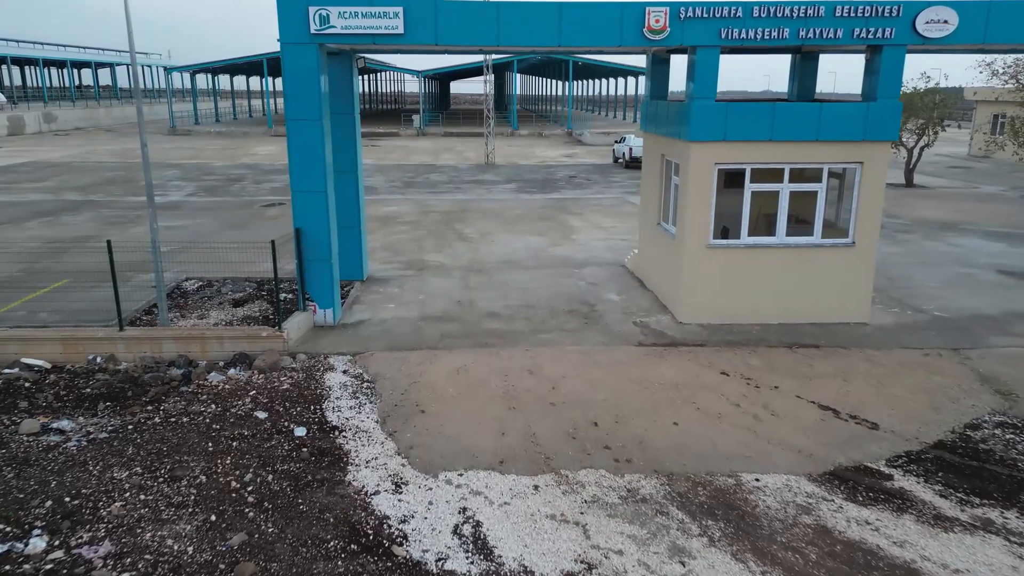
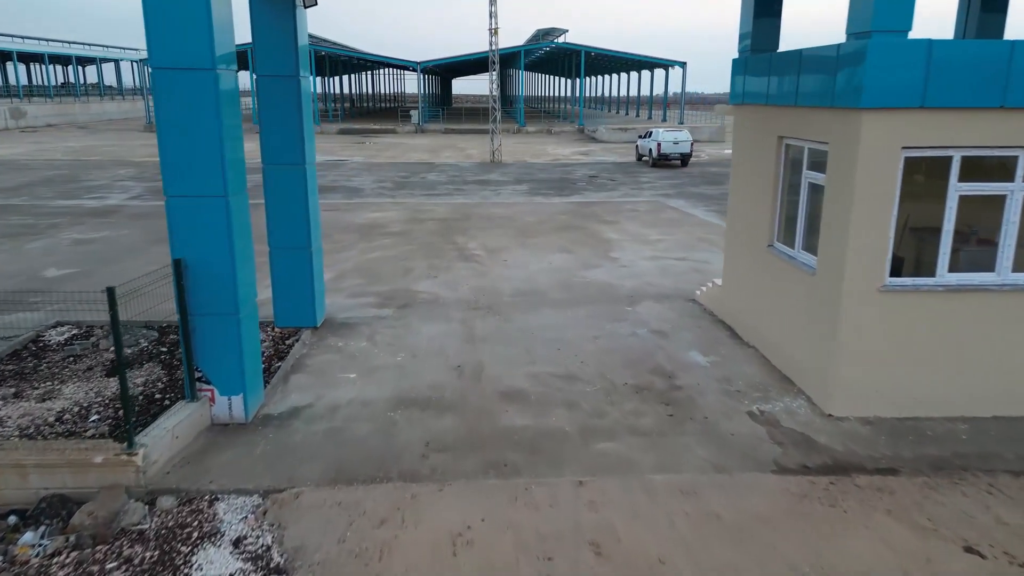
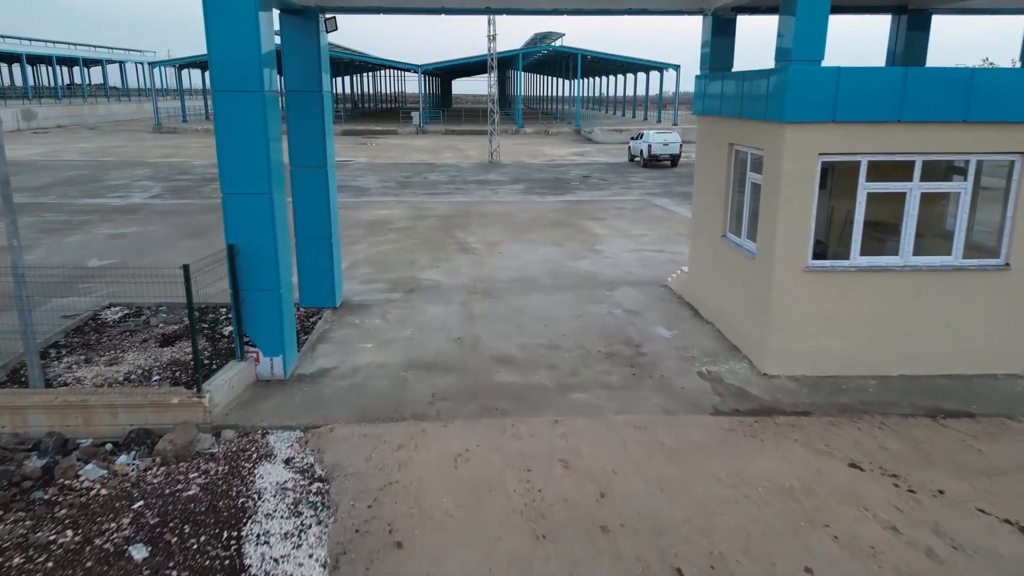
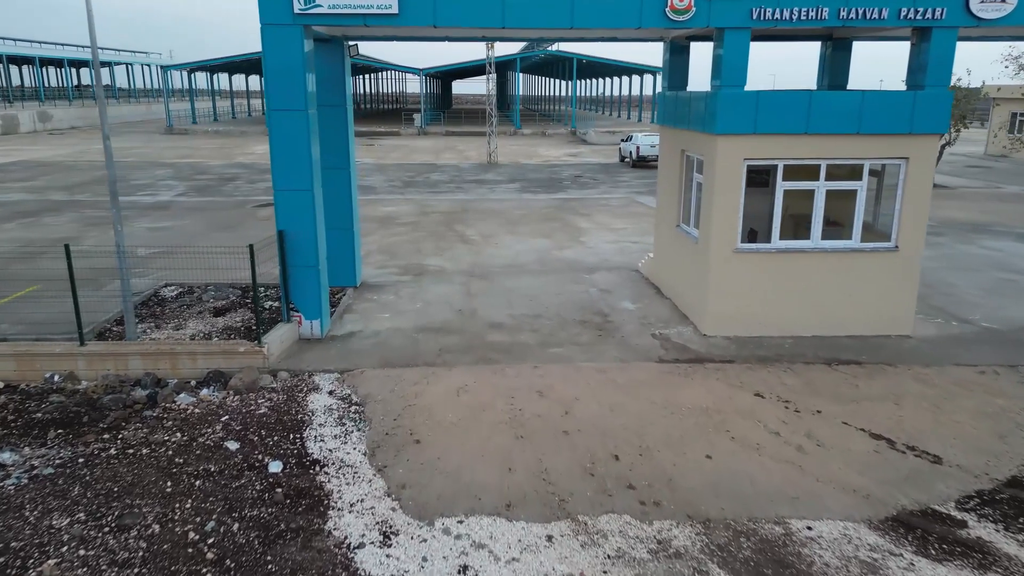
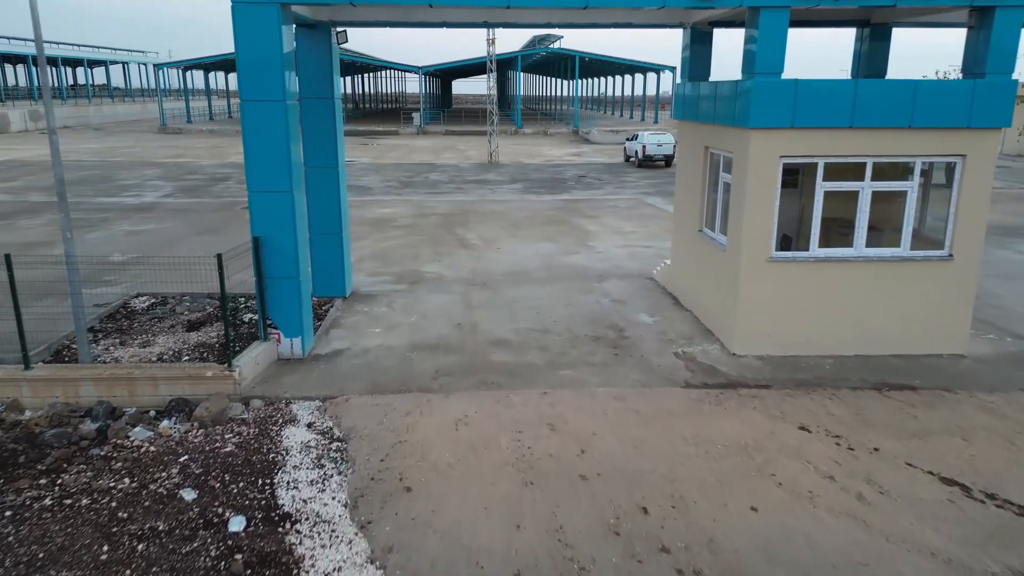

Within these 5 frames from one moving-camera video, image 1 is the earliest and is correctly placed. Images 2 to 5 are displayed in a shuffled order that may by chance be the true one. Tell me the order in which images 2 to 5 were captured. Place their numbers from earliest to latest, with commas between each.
4, 5, 3, 2
